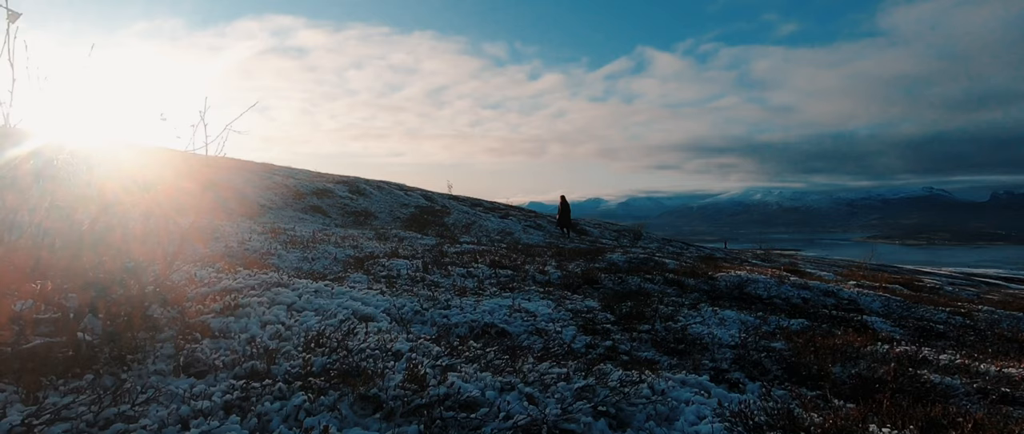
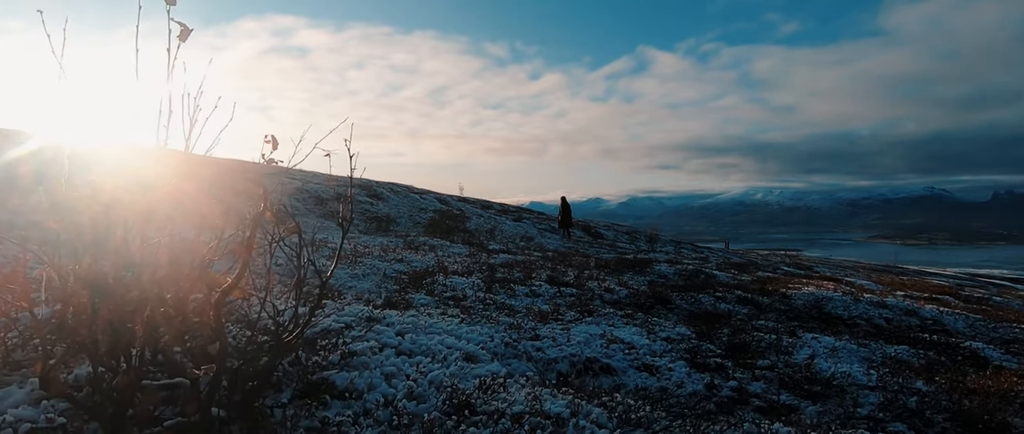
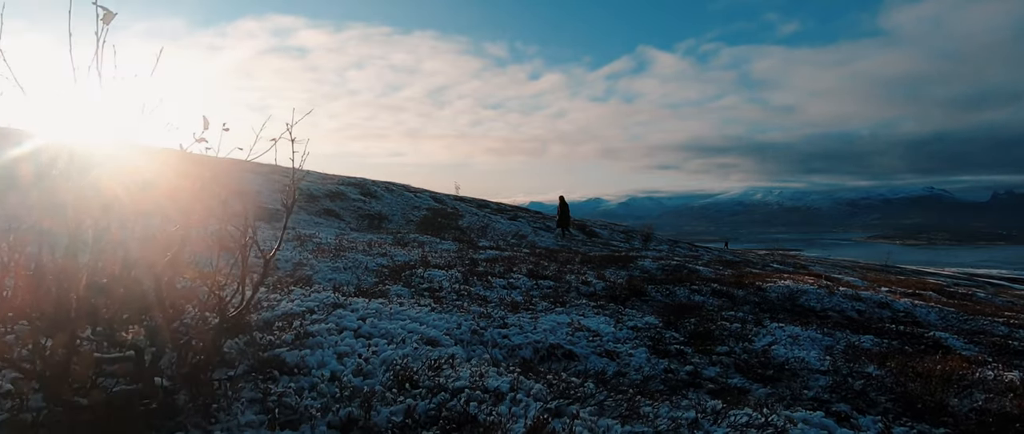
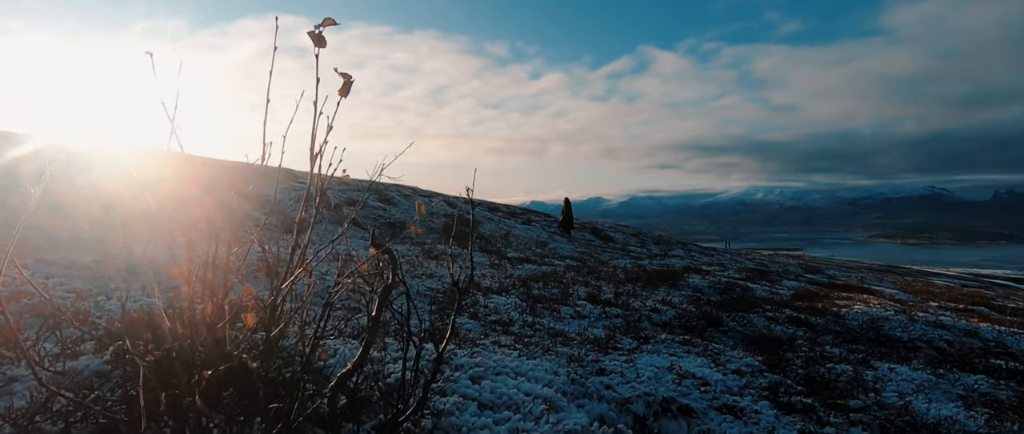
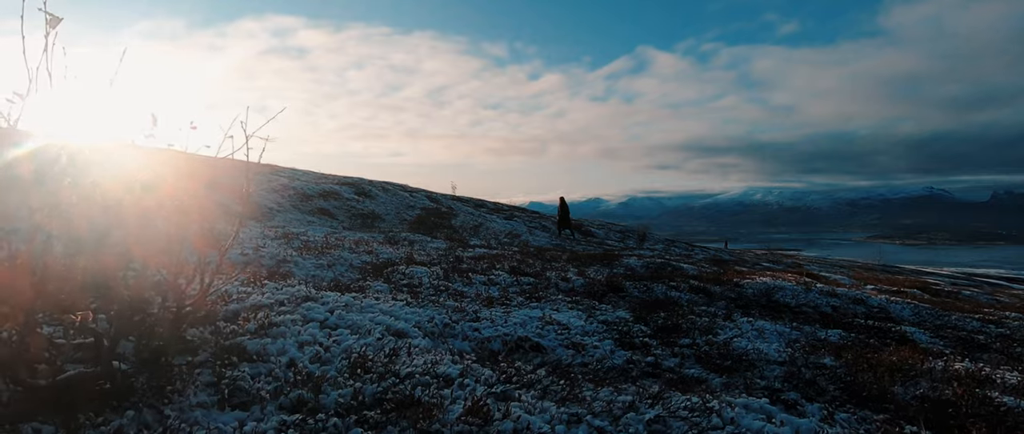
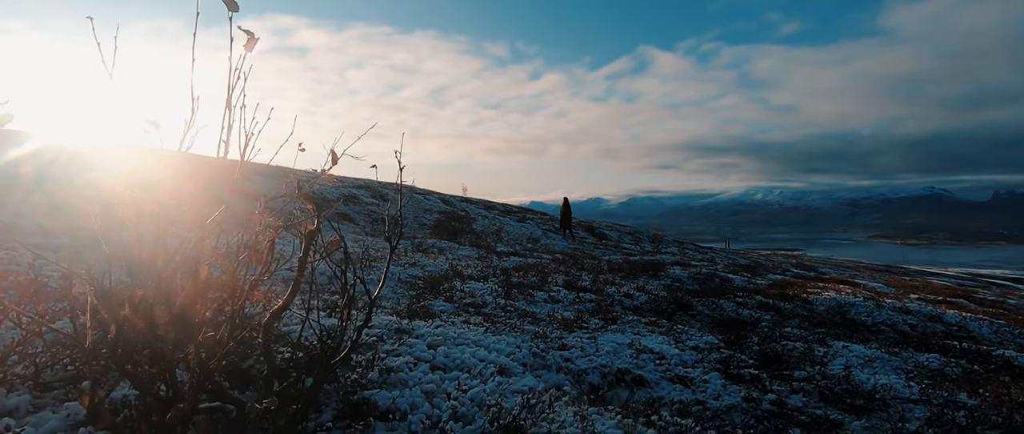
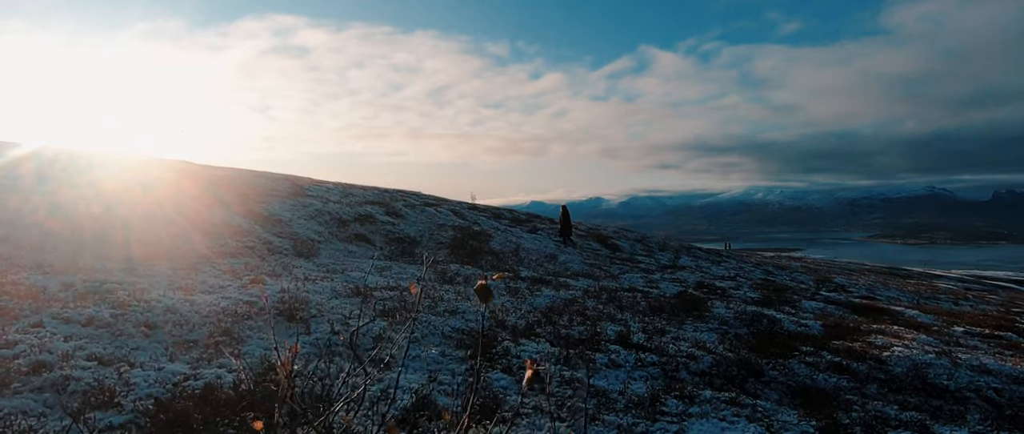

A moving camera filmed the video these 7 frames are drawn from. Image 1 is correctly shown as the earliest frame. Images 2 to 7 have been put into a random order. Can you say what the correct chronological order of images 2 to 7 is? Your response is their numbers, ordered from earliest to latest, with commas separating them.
5, 3, 2, 6, 4, 7
